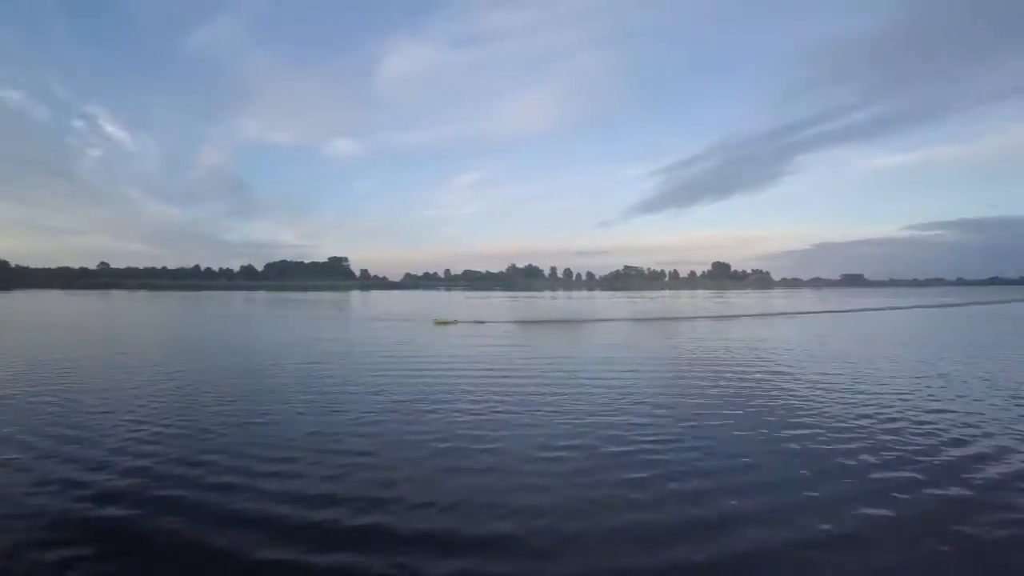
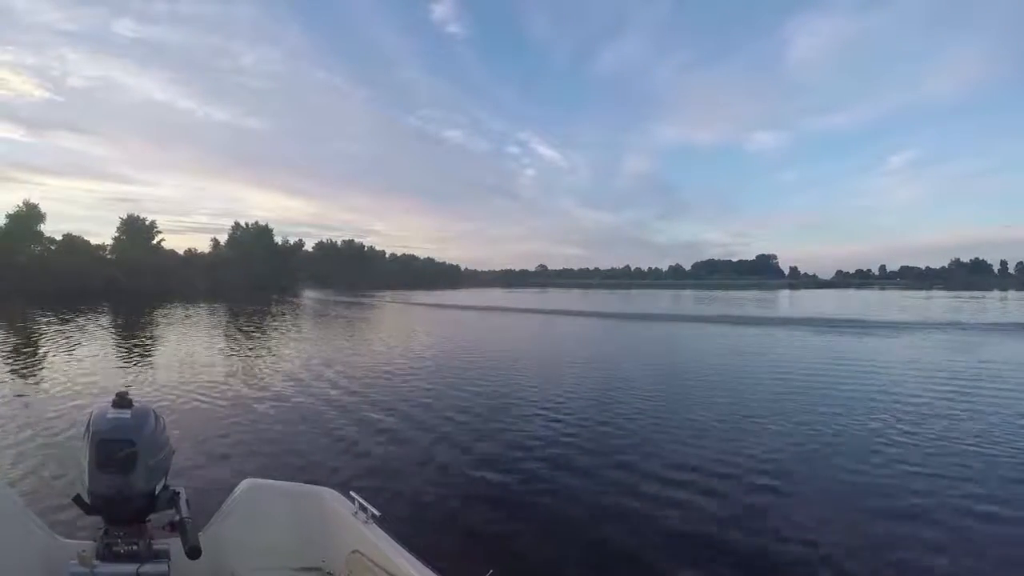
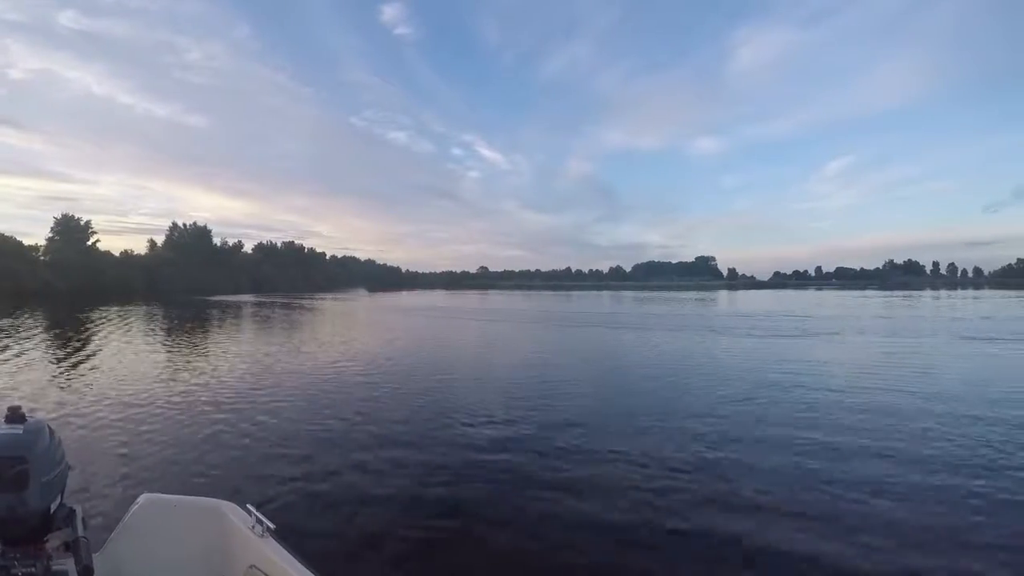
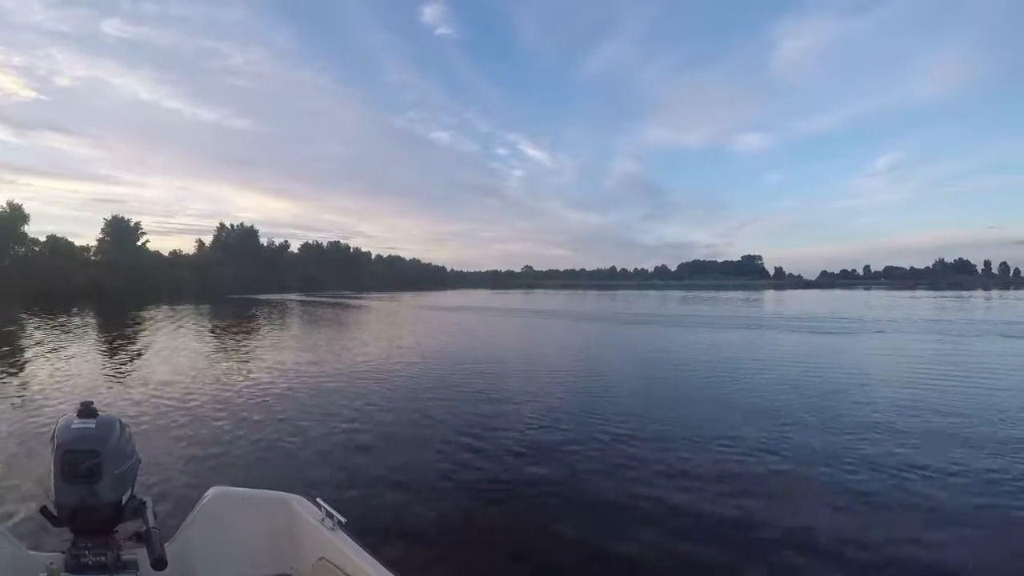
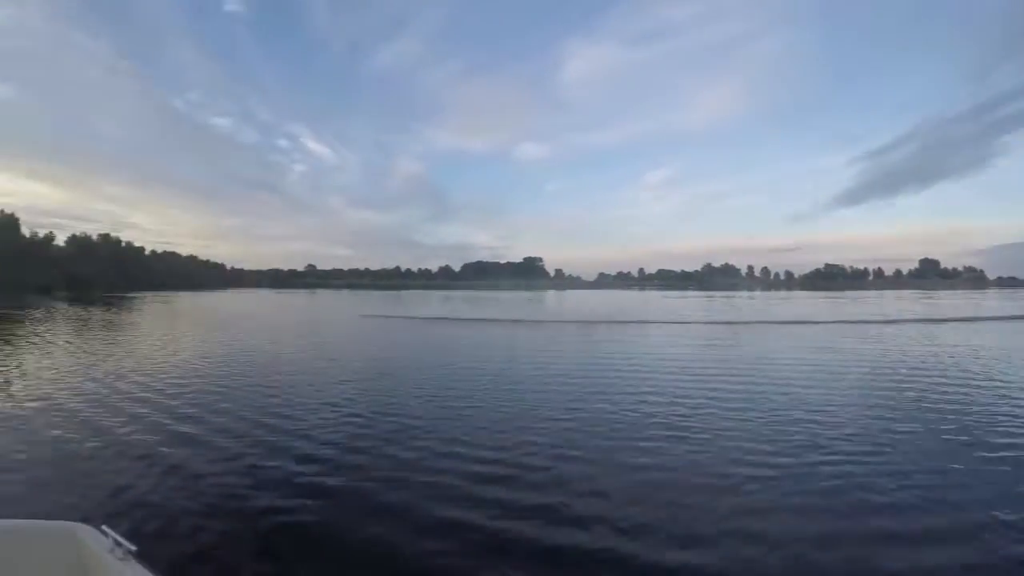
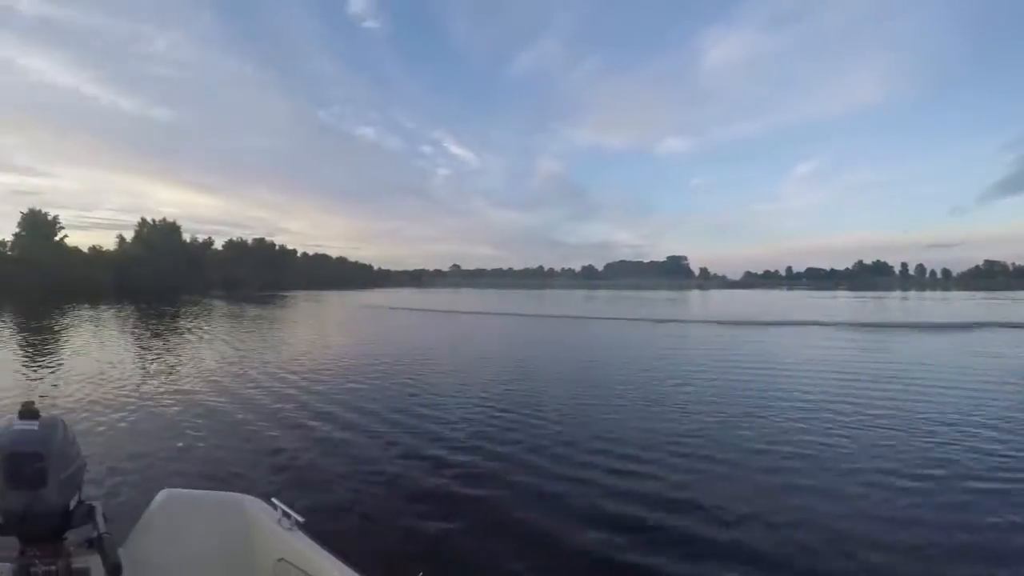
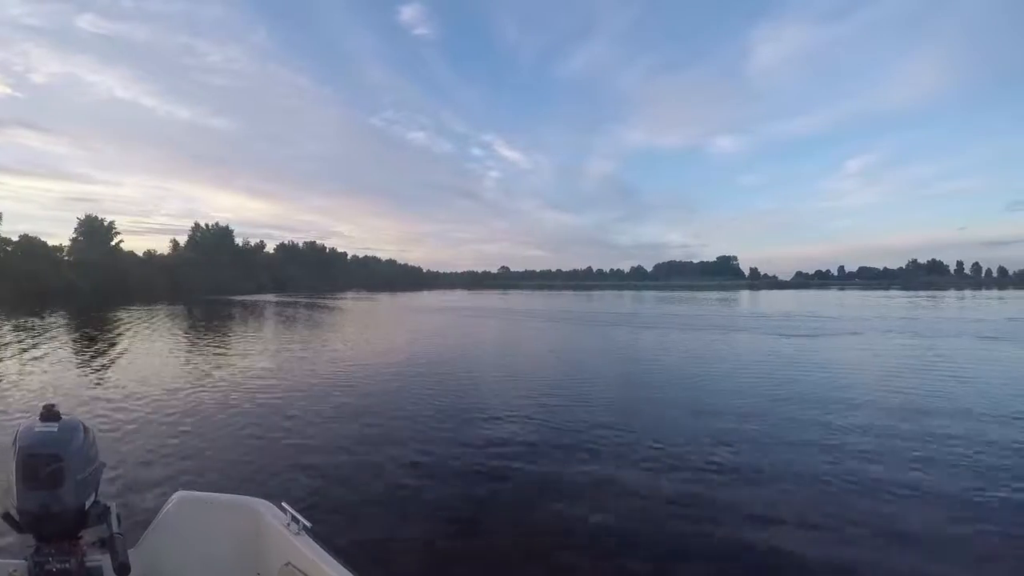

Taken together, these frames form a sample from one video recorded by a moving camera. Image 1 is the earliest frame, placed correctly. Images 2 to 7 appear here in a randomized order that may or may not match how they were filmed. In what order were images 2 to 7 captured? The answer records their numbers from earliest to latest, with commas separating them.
5, 6, 2, 4, 7, 3
